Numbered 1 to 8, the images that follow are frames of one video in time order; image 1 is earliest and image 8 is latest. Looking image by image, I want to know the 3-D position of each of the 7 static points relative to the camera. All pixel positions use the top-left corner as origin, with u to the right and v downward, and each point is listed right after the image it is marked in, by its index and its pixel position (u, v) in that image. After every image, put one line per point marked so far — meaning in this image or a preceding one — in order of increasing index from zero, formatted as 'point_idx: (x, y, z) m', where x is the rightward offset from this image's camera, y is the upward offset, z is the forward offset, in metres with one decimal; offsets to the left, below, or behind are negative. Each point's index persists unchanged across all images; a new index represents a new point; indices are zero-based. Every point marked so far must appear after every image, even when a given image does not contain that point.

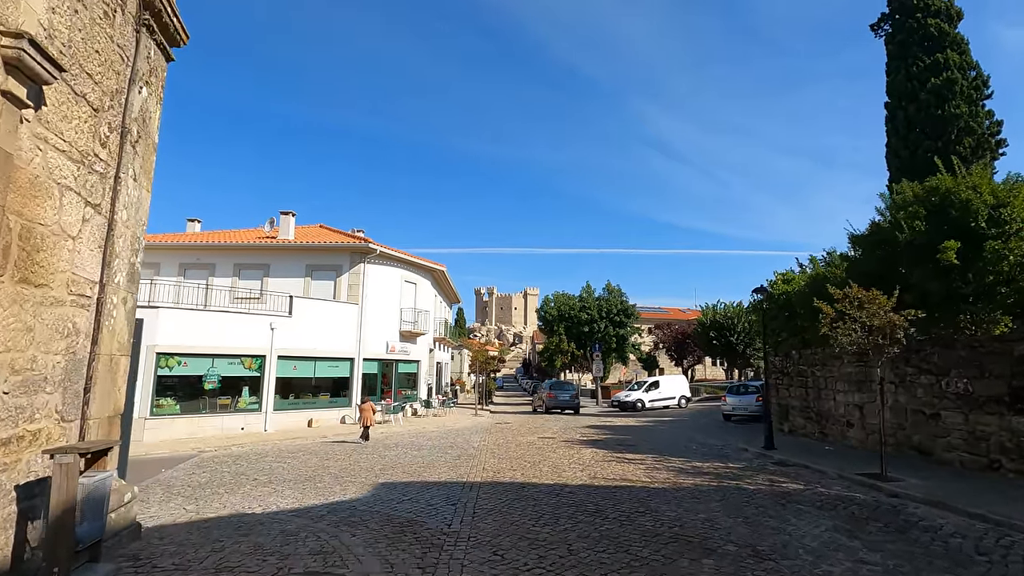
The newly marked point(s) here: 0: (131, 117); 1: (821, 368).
0: (-3.8, +1.7, +5.4) m
1: (+8.5, -2.2, +14.6) m
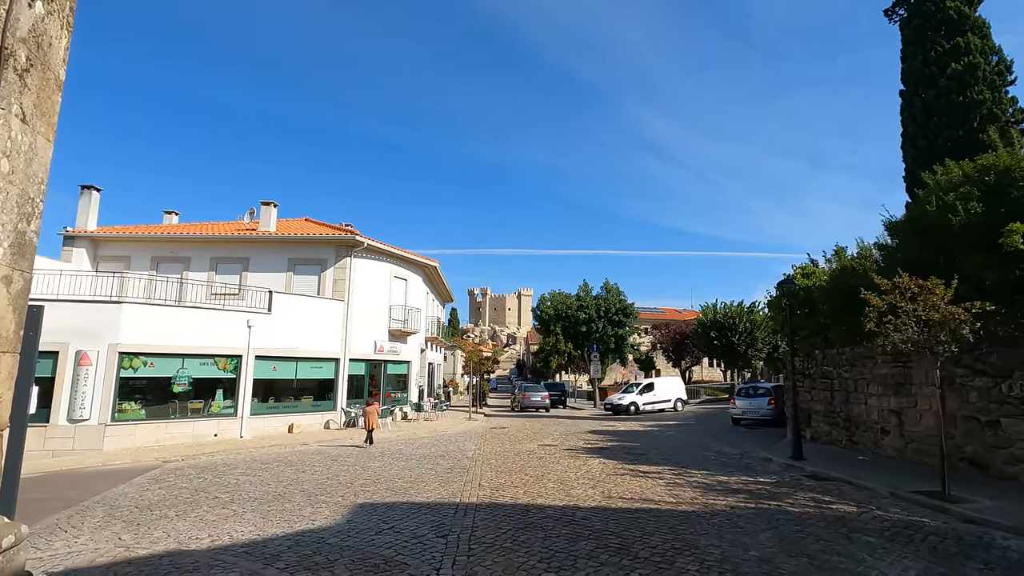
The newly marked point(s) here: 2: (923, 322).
0: (-3.7, +1.9, +4.0) m
1: (+8.4, -2.0, +13.3) m
2: (+6.5, -0.5, +8.4) m
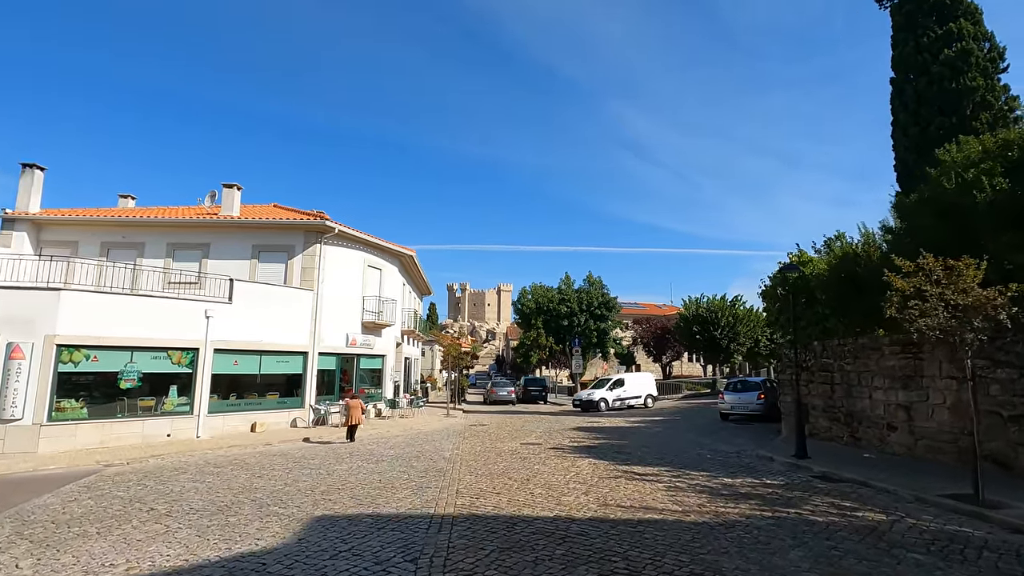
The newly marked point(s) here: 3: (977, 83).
0: (-3.8, +2.2, +2.7) m
1: (+8.0, -1.7, +12.5) m
2: (+6.2, -0.3, +7.6) m
3: (+17.1, +7.5, +19.7) m
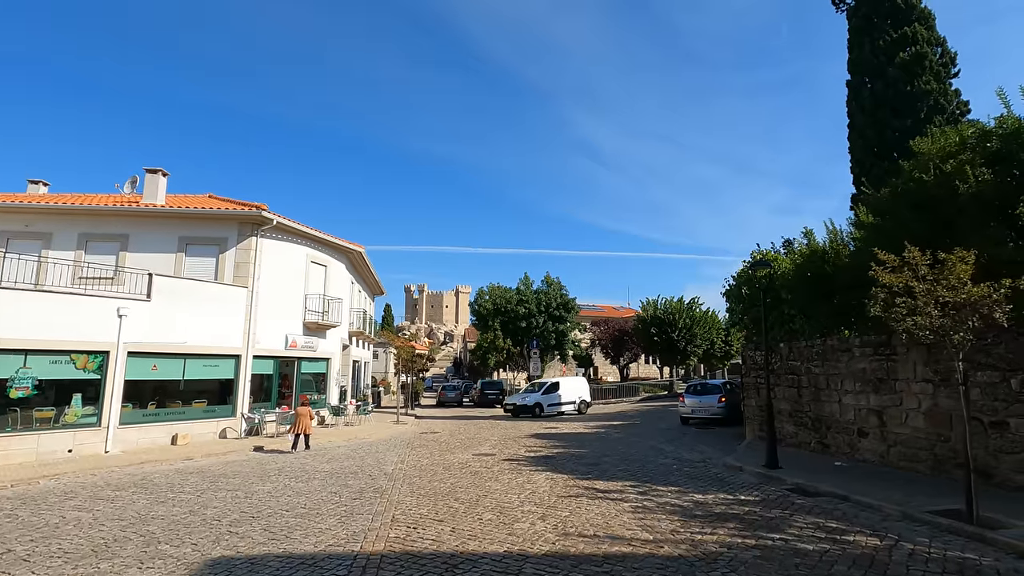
0: (-4.0, +2.3, +1.3) m
1: (+6.9, -1.7, +12.0) m
2: (+5.6, -0.2, +6.9) m
3: (+15.6, +7.5, +19.9) m
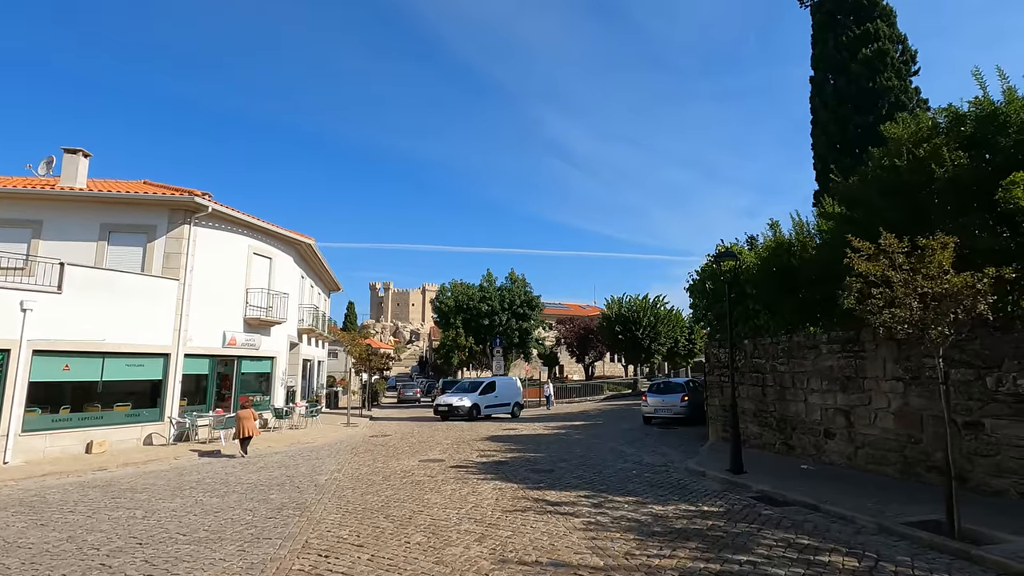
0: (-4.4, +2.5, +0.1) m
1: (+5.9, -1.6, +11.4) m
2: (+4.8, -0.1, +6.3) m
3: (+14.1, +7.6, +19.8) m
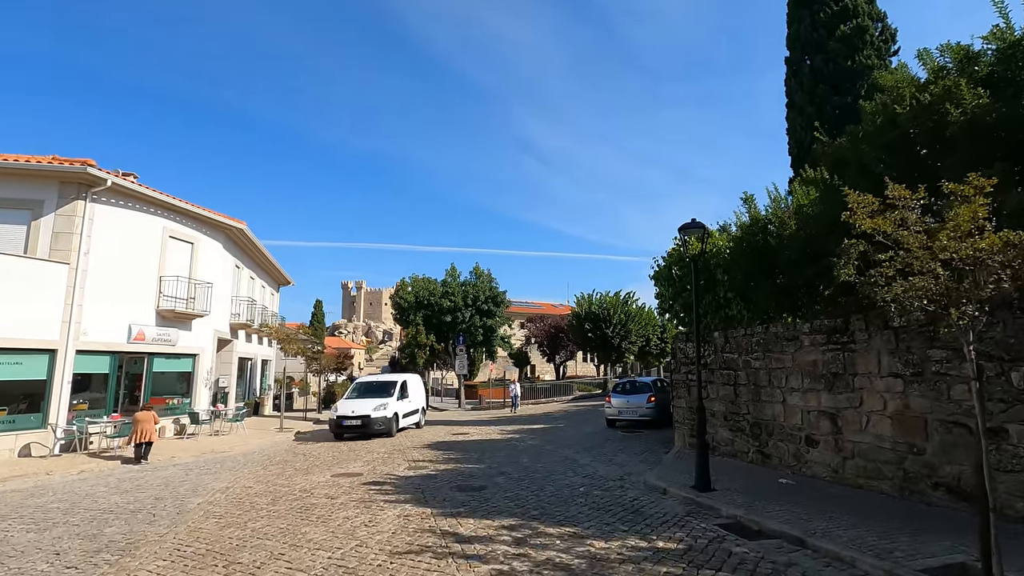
0: (-5.2, +2.9, -1.9) m
1: (+4.6, -1.3, +9.8) m
2: (+3.8, +0.2, +4.6) m
3: (+12.5, +7.8, +18.5) m
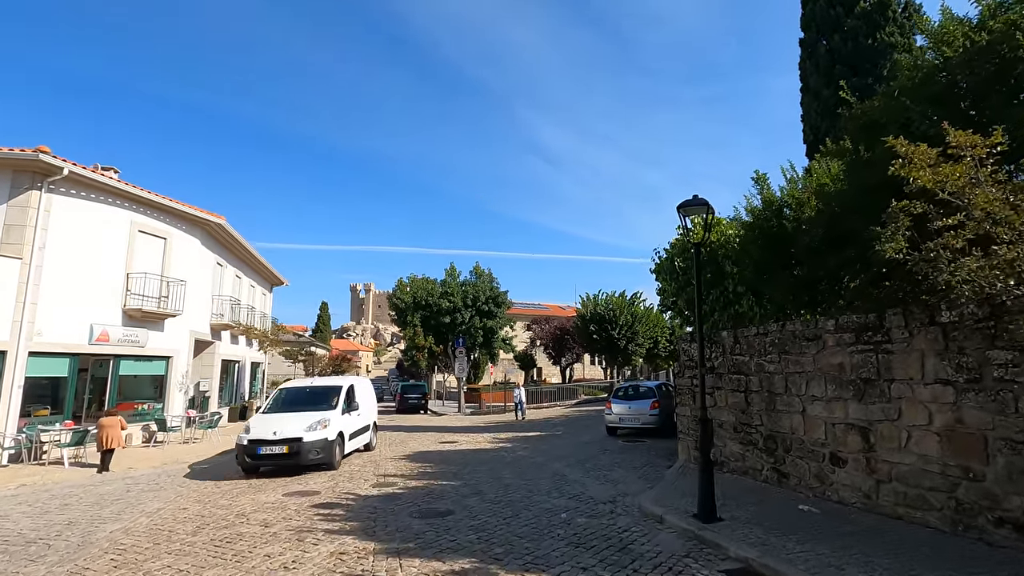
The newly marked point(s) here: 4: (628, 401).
0: (-5.8, +3.0, -3.0) m
1: (+4.2, -1.1, +8.5) m
2: (+3.3, +0.4, +3.3) m
3: (+12.2, +7.9, +17.1) m
4: (+3.5, -3.4, +16.2) m
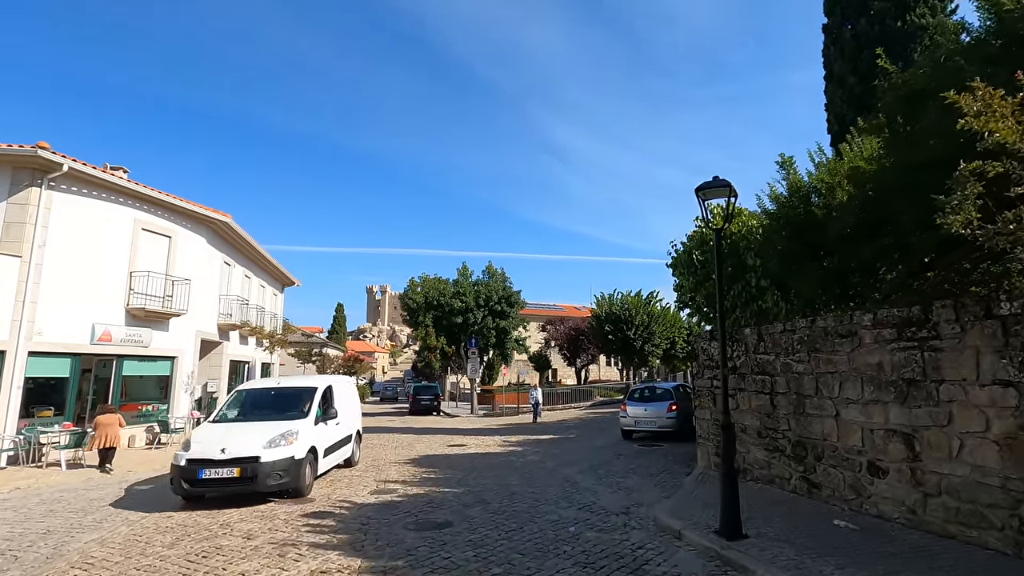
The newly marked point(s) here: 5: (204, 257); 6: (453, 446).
0: (-6.0, +3.1, -3.4) m
1: (+4.3, -1.0, +7.8) m
2: (+3.2, +0.5, +2.6) m
3: (+12.5, +8.1, +16.2) m
4: (+3.8, -3.3, +15.5) m
5: (-10.6, +1.1, +18.4) m
6: (-1.7, -4.4, +15.2) m
